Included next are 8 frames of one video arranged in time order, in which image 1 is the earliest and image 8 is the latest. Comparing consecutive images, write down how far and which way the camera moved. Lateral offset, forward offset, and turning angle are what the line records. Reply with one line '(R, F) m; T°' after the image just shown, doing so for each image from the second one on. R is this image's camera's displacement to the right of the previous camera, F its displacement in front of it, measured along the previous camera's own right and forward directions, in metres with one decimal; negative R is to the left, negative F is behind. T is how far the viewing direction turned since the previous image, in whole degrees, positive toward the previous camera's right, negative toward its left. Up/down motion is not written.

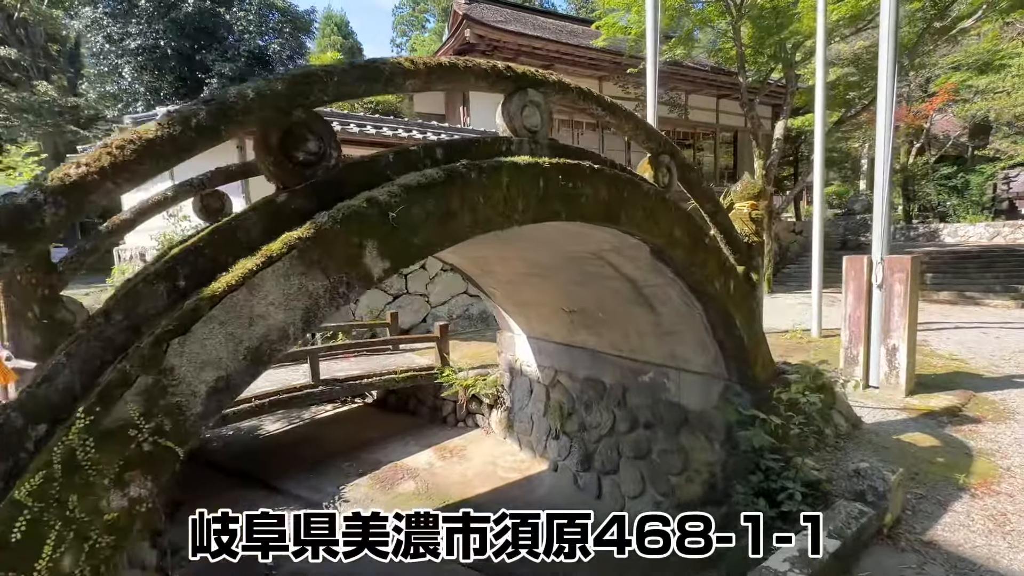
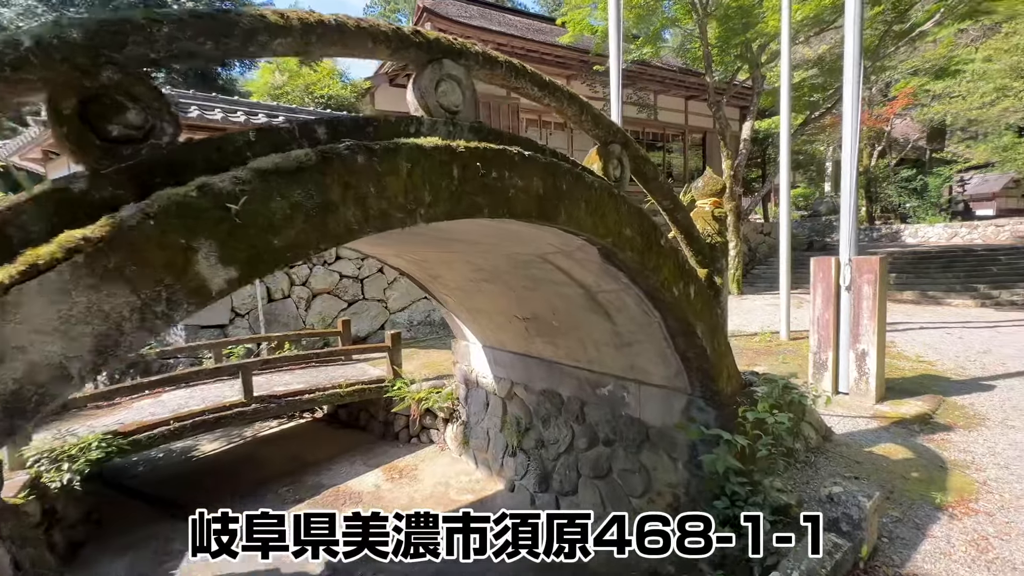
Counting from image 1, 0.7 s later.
(+0.2, +0.3) m; +3°
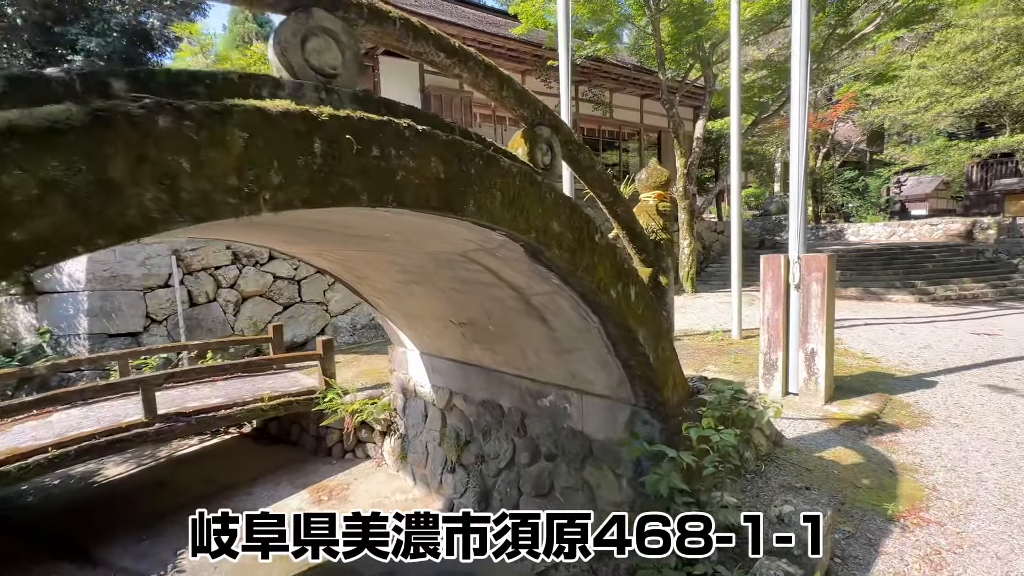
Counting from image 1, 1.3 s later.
(+0.2, +0.3) m; +4°
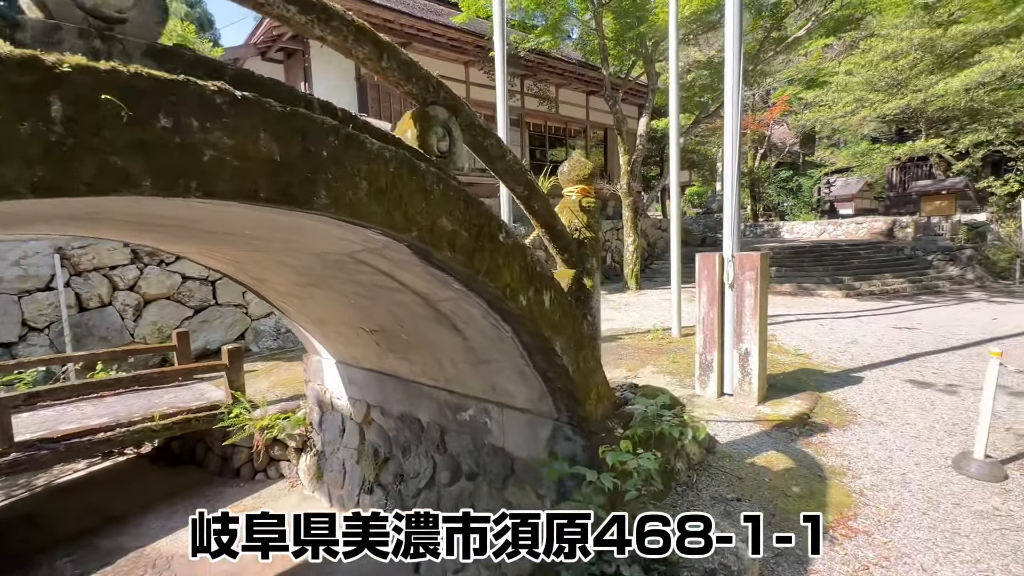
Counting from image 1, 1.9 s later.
(+0.2, +0.3) m; +5°
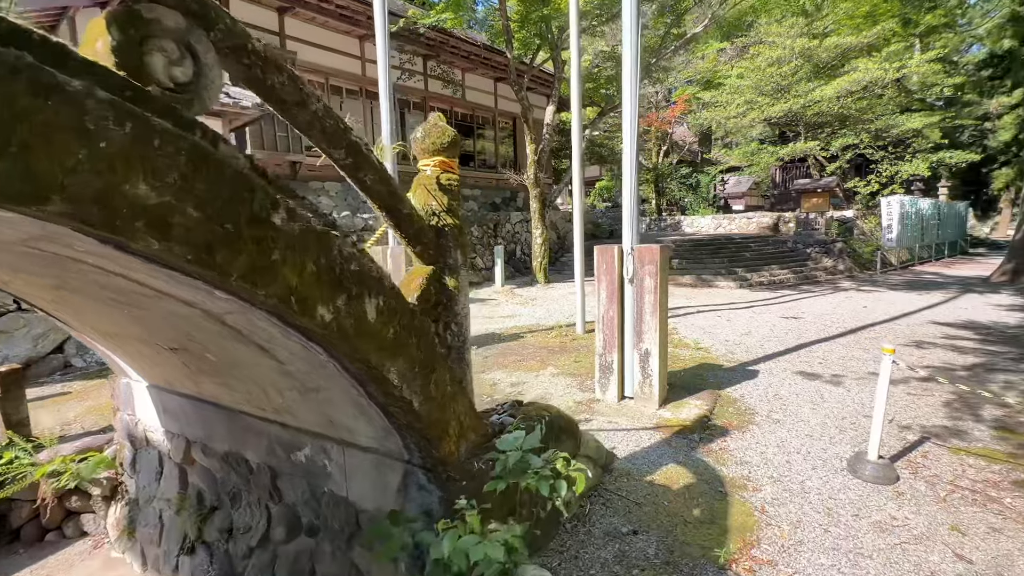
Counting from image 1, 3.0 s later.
(+0.3, +0.5) m; +10°
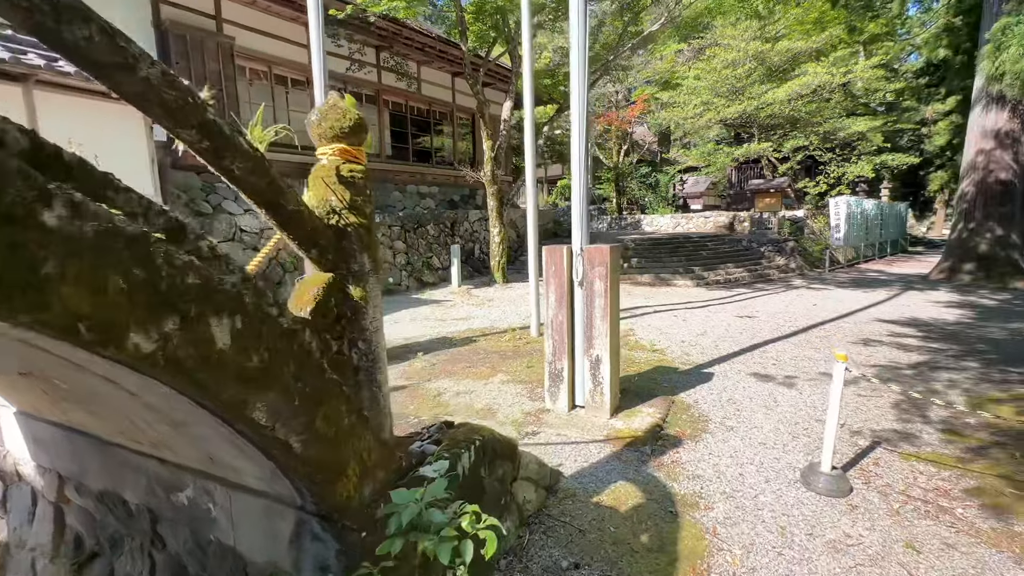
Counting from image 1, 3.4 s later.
(+0.2, +0.3) m; +4°
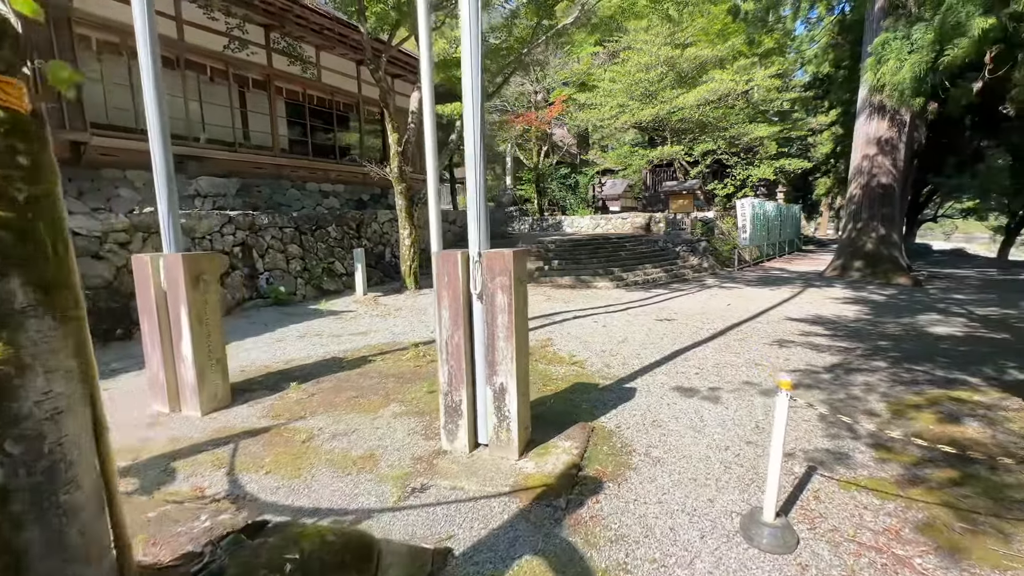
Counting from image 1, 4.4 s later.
(+0.3, +0.7) m; +9°
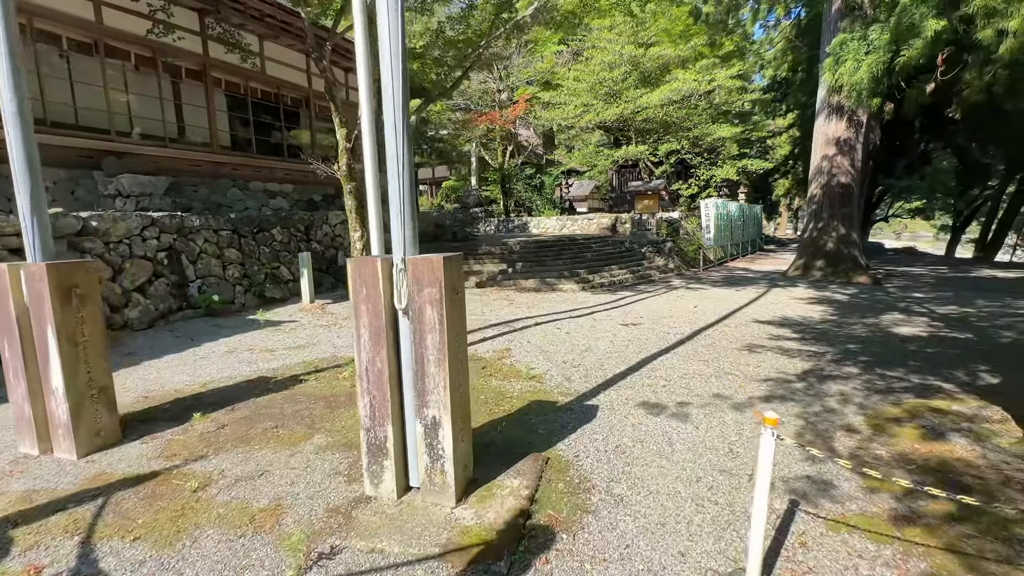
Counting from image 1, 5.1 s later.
(+0.2, +0.5) m; +4°
